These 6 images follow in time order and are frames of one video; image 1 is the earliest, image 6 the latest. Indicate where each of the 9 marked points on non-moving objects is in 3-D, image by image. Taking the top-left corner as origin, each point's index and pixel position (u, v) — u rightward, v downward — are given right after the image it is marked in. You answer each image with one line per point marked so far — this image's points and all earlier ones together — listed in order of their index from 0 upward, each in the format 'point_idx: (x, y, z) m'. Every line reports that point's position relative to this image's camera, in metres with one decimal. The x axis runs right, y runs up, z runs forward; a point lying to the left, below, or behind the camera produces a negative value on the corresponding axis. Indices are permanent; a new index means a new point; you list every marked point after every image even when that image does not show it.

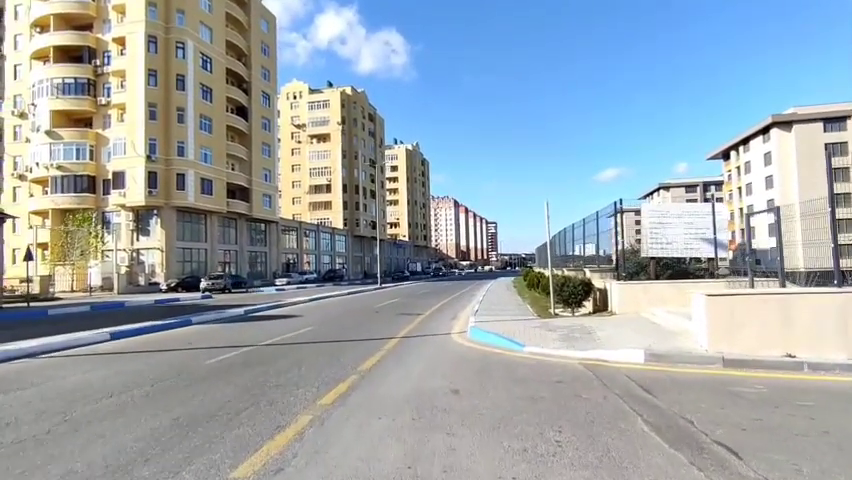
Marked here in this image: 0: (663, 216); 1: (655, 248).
0: (+8.7, +0.9, +17.0) m
1: (+8.4, -0.3, +17.0) m
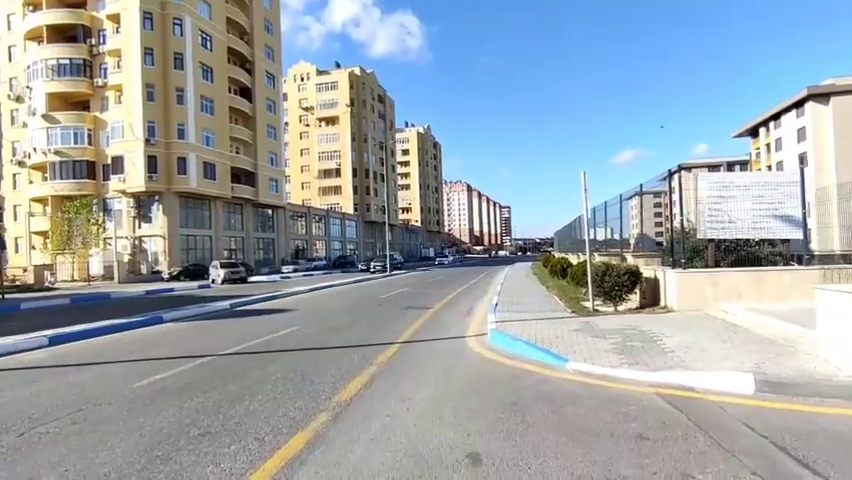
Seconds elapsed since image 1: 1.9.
0: (+8.9, +1.5, +13.9) m
1: (+8.6, +0.4, +13.8) m
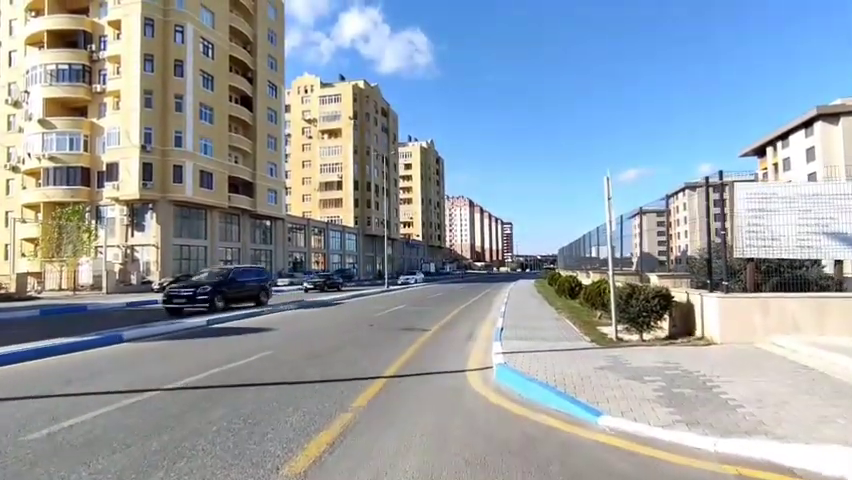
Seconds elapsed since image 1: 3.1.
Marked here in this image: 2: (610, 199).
0: (+8.9, +1.0, +12.1) m
1: (+8.6, -0.2, +12.0) m
2: (+4.4, +1.0, +11.0) m
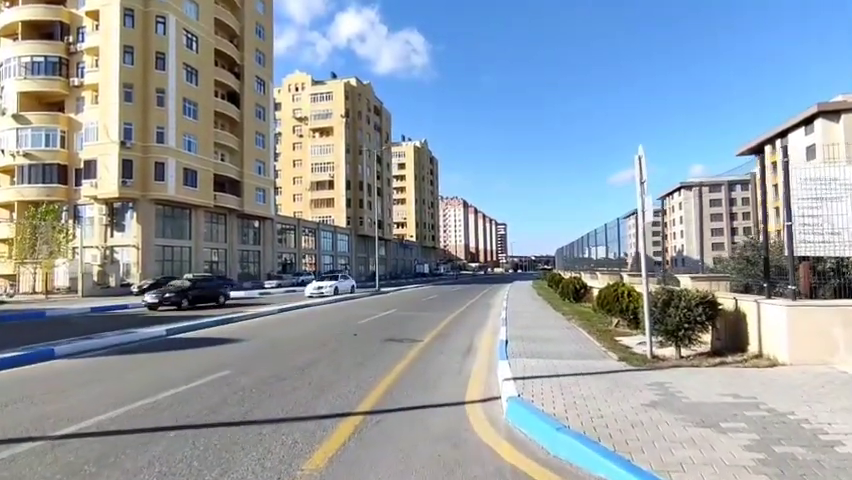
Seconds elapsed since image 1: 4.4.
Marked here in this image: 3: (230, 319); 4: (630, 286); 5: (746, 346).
0: (+8.7, +1.1, +10.1) m
1: (+8.3, 0.0, +10.0) m
2: (+4.1, +1.1, +8.9) m
3: (-8.2, -3.3, +19.4) m
4: (+6.1, -1.4, +13.8) m
5: (+6.0, -2.0, +8.6) m
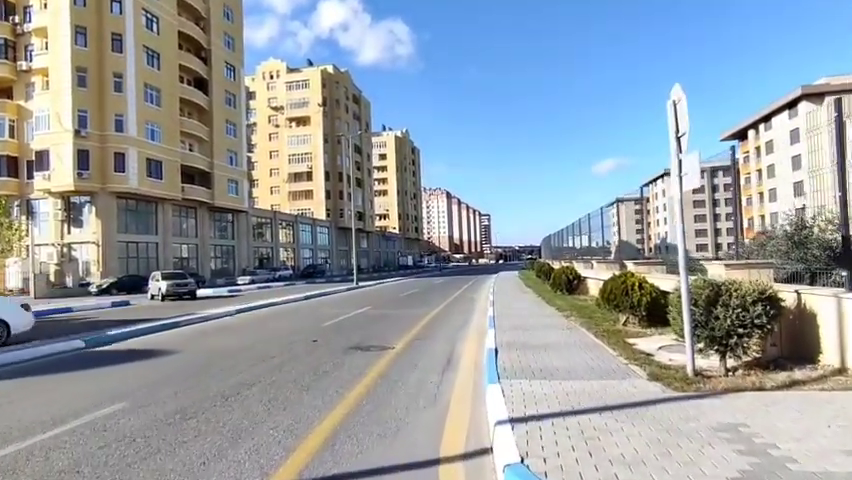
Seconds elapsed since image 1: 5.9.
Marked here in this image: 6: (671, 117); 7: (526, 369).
0: (+8.0, +1.6, +7.9) m
1: (+7.7, +0.4, +7.9) m
2: (+3.5, +1.5, +6.6) m
3: (-9.0, -3.0, +16.7) m
4: (+5.3, -0.9, +11.6) m
5: (+5.4, -1.6, +6.4) m
6: (+3.5, +1.7, +6.7) m
7: (+1.6, -2.0, +7.3) m
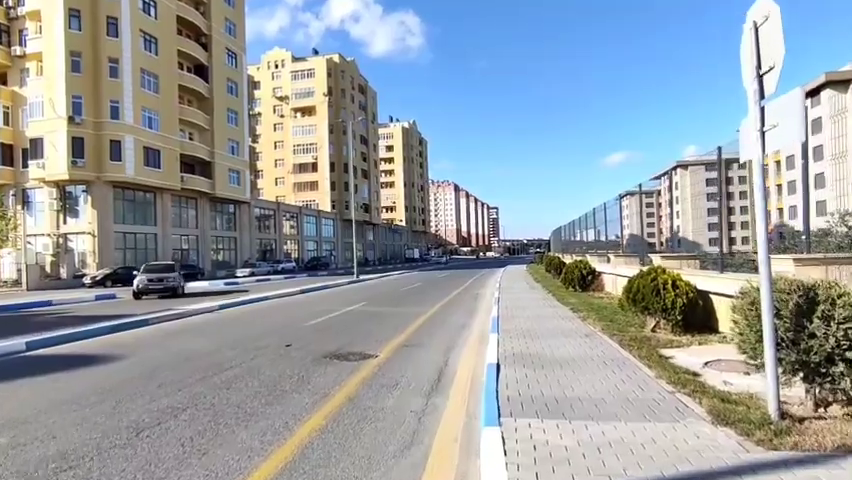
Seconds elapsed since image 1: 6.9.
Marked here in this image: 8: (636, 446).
0: (+7.8, +1.7, +5.9) m
1: (+7.5, +0.6, +5.8) m
2: (+3.3, +1.6, +4.7) m
3: (-9.2, -2.7, +15.0) m
4: (+5.1, -0.7, +9.7) m
5: (+5.1, -1.4, +4.5) m
6: (+3.2, +1.9, +4.8) m
7: (+1.3, -1.9, +5.5) m
8: (+1.7, -1.8, +4.1) m
